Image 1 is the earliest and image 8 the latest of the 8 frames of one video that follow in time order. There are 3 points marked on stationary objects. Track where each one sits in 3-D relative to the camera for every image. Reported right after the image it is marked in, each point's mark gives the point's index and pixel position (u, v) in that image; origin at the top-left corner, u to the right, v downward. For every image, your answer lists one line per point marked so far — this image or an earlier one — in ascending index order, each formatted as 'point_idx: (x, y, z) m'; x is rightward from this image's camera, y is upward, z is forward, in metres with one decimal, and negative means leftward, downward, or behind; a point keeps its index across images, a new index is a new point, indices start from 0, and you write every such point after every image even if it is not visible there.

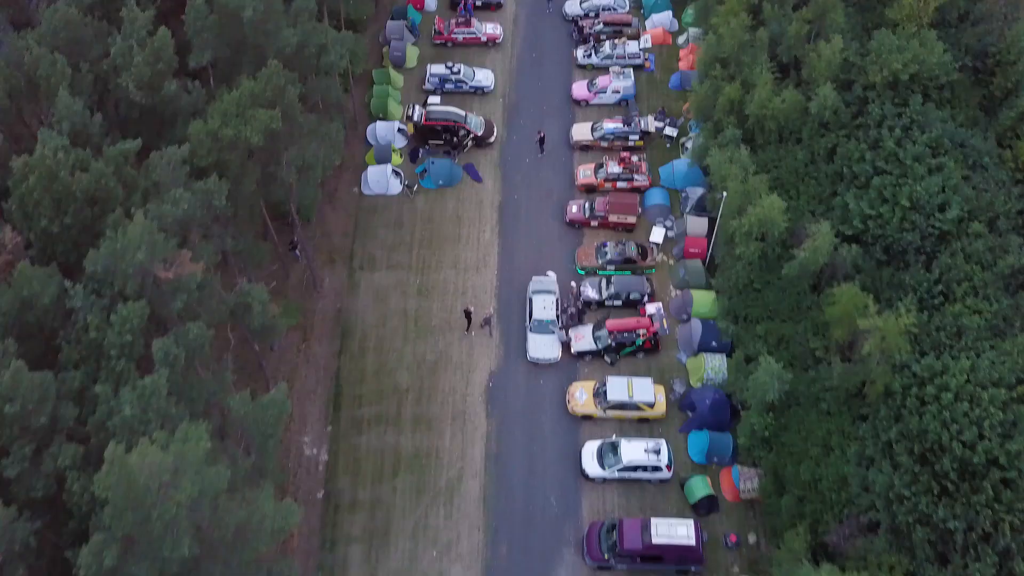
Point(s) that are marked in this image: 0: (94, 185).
0: (-8.7, +2.1, +16.8) m
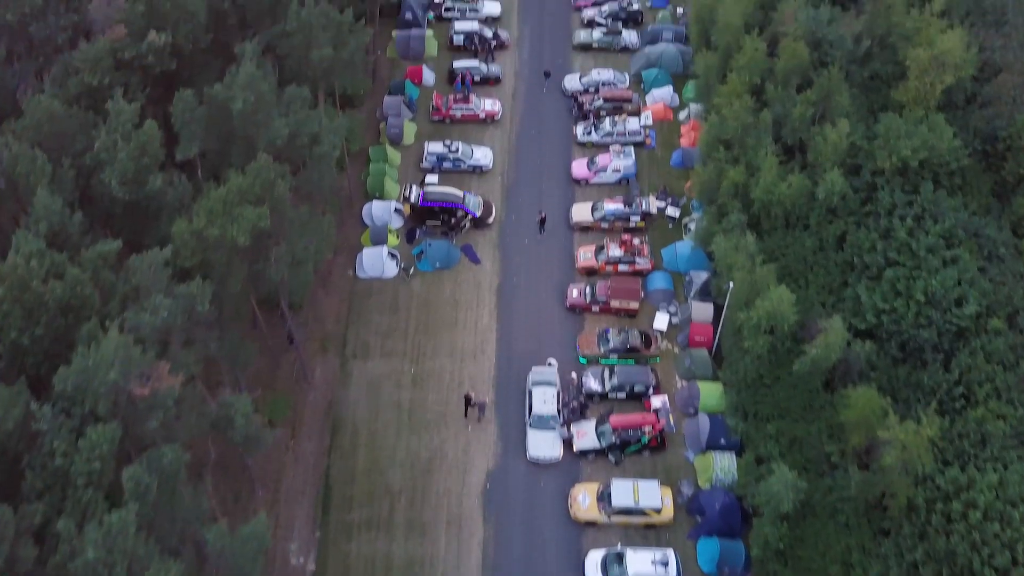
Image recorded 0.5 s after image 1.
0: (-8.7, -0.1, +15.9) m
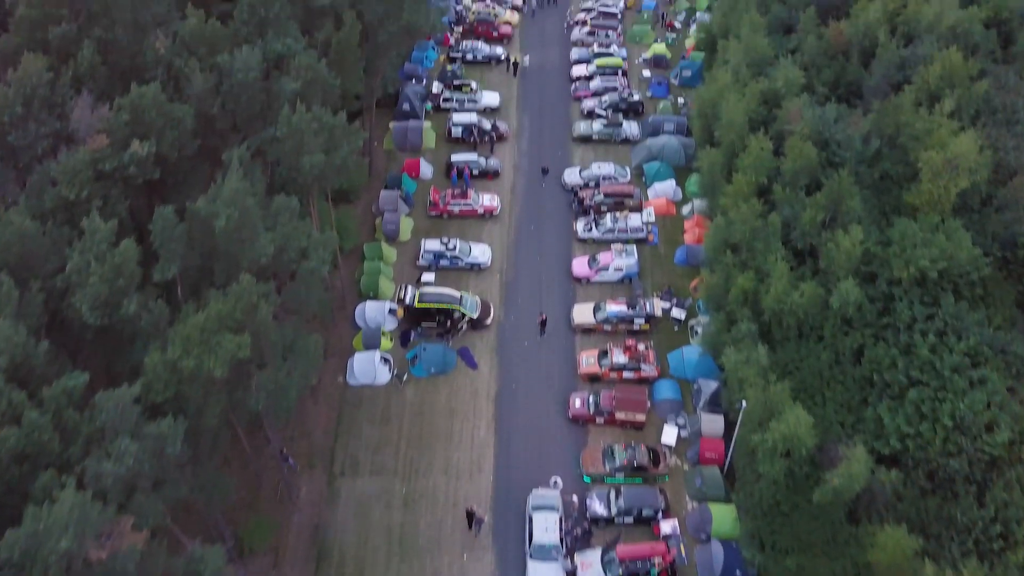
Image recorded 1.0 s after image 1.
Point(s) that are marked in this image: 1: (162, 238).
0: (-8.8, -2.7, +14.5) m
1: (-8.0, +1.1, +18.4) m
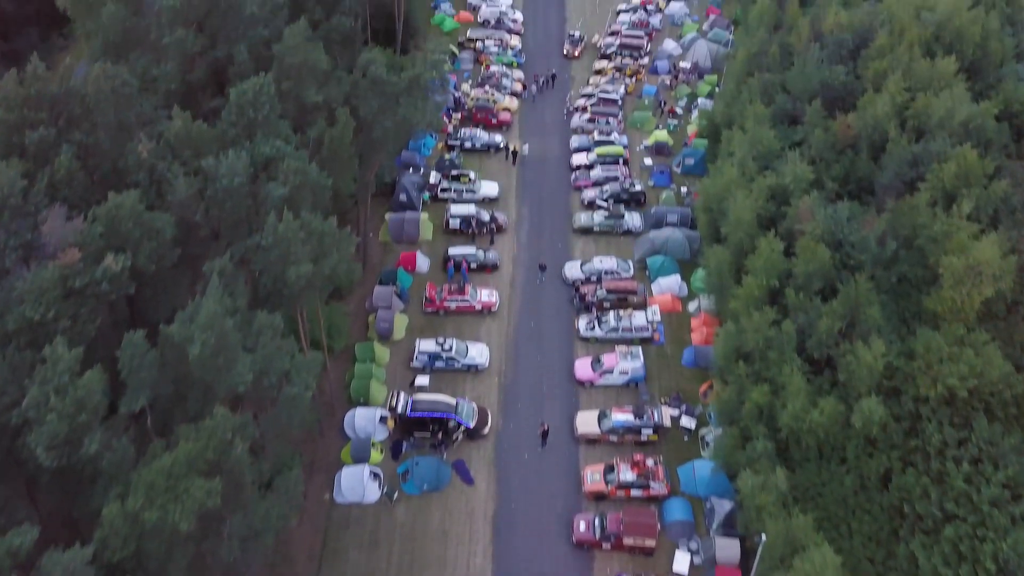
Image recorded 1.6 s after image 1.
0: (-8.8, -5.2, +12.8) m
1: (-8.0, -1.6, +16.9) m
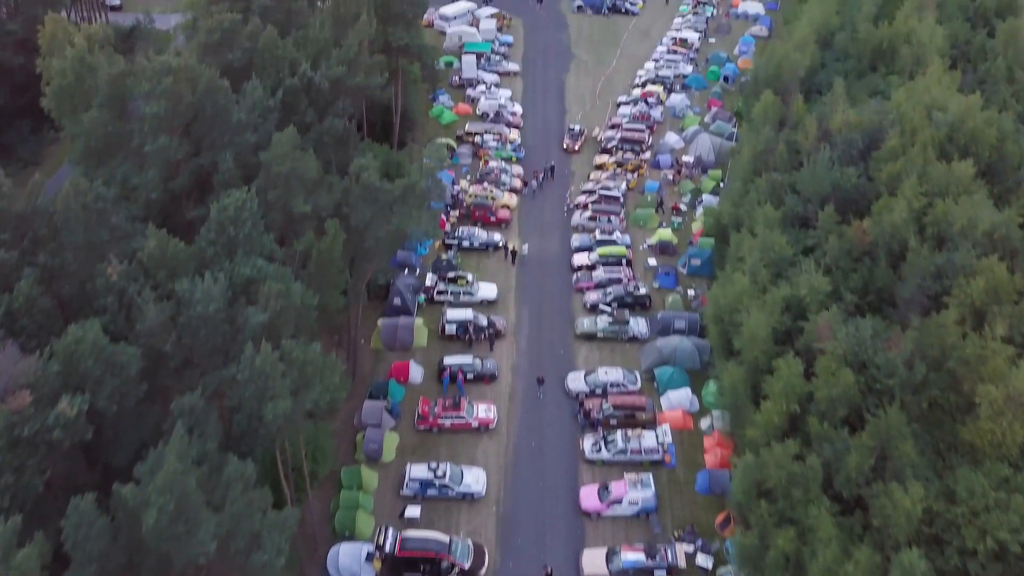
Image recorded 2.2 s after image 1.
0: (-8.8, -7.8, +10.4) m
1: (-8.0, -4.6, +14.8) m
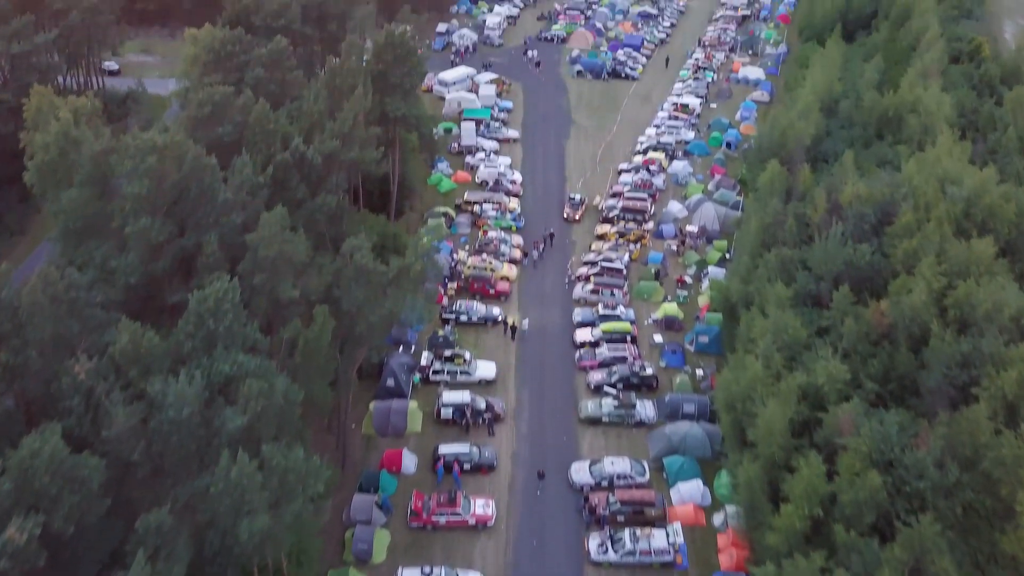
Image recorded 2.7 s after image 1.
0: (-8.8, -9.5, +8.3) m
1: (-8.0, -6.6, +12.9) m
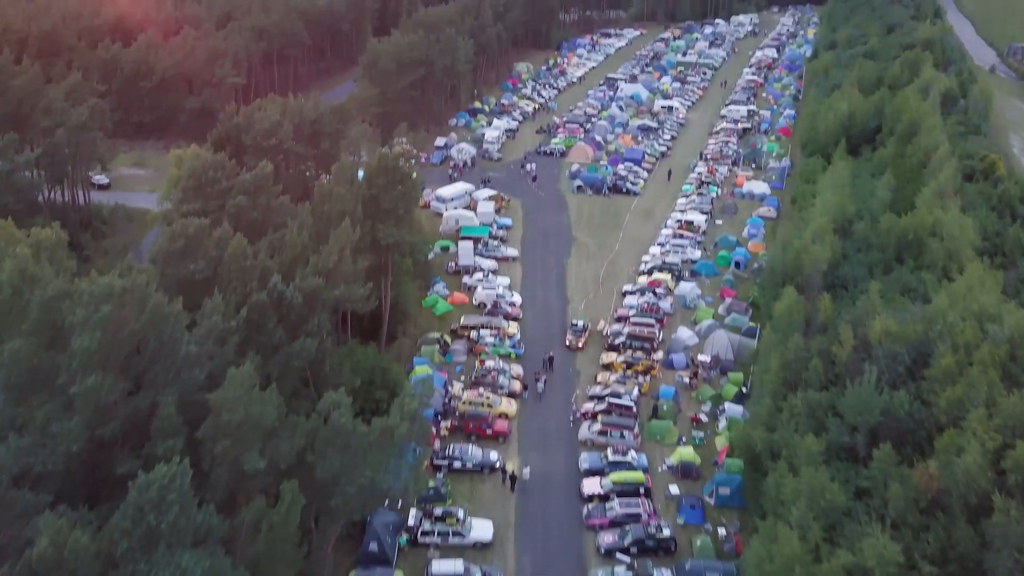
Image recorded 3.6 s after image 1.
0: (-8.8, -11.9, +4.1) m
1: (-8.0, -9.6, +9.0) m
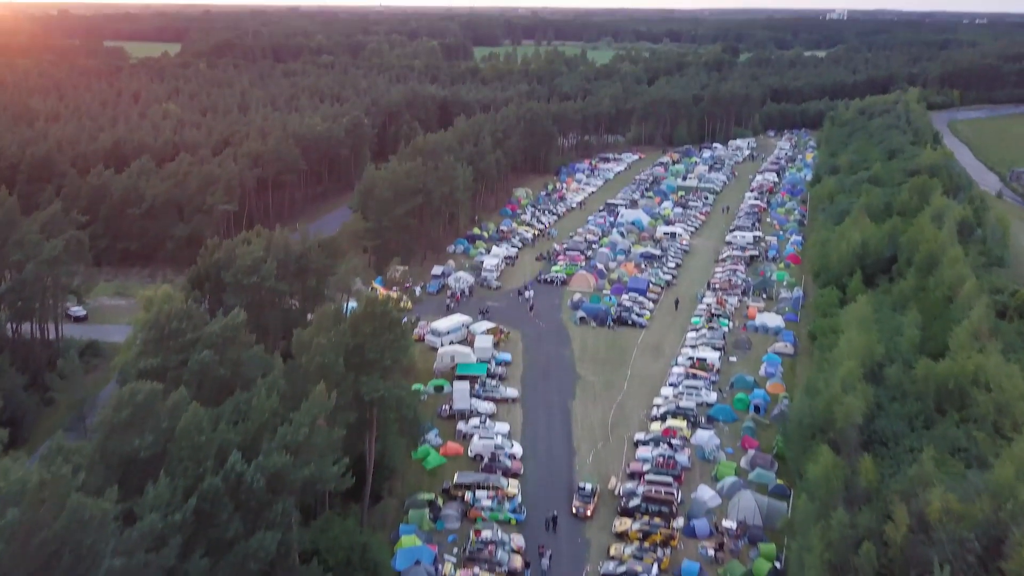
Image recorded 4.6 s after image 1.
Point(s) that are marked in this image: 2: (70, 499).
0: (-8.7, -13.8, -1.5) m
1: (-7.9, -12.2, +3.7) m
2: (-10.3, -4.9, +18.9) m
